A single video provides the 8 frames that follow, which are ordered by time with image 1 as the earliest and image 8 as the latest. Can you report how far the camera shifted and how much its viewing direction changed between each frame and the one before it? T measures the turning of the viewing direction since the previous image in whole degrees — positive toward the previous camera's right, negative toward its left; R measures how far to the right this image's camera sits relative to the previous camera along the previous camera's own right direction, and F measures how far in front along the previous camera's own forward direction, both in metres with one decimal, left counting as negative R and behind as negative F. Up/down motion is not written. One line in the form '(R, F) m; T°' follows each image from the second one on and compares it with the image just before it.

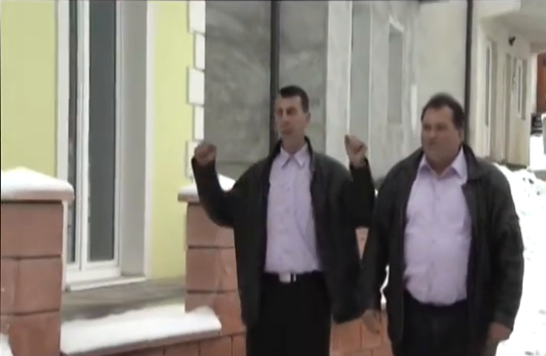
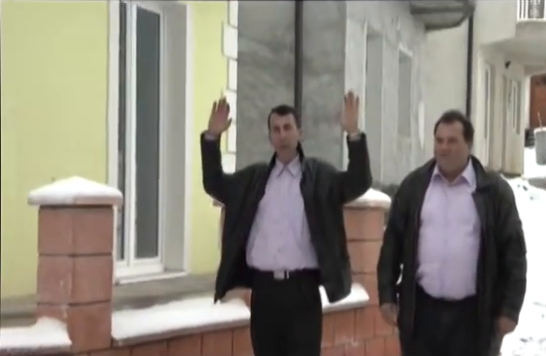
(+0.1, -0.7) m; -2°
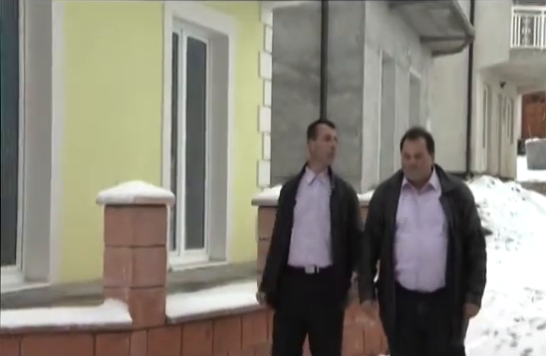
(0.0, -1.0) m; -2°
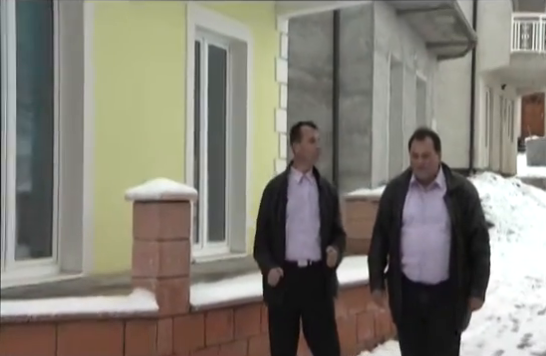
(0.0, -0.5) m; -1°
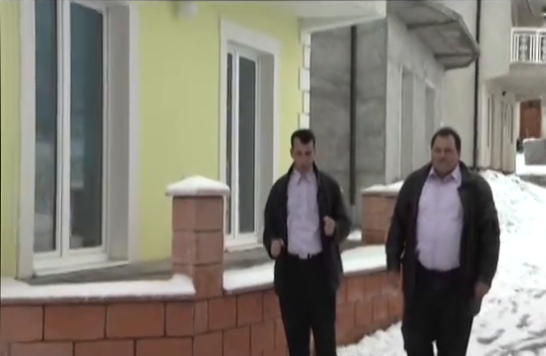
(0.0, -0.8) m; -1°
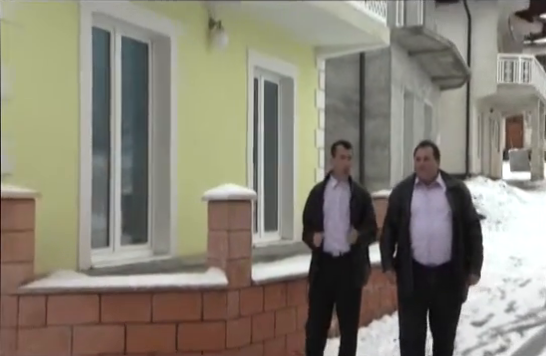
(0.0, -1.3) m; -1°
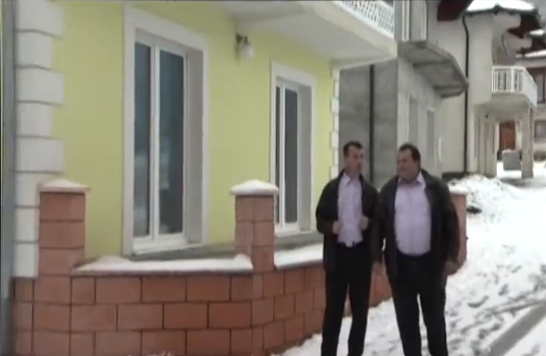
(0.0, -1.2) m; -1°
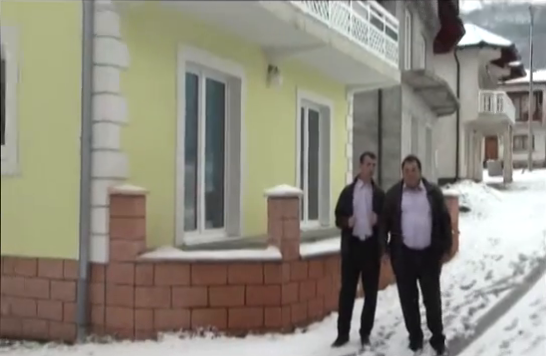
(-0.1, -2.2) m; -1°
